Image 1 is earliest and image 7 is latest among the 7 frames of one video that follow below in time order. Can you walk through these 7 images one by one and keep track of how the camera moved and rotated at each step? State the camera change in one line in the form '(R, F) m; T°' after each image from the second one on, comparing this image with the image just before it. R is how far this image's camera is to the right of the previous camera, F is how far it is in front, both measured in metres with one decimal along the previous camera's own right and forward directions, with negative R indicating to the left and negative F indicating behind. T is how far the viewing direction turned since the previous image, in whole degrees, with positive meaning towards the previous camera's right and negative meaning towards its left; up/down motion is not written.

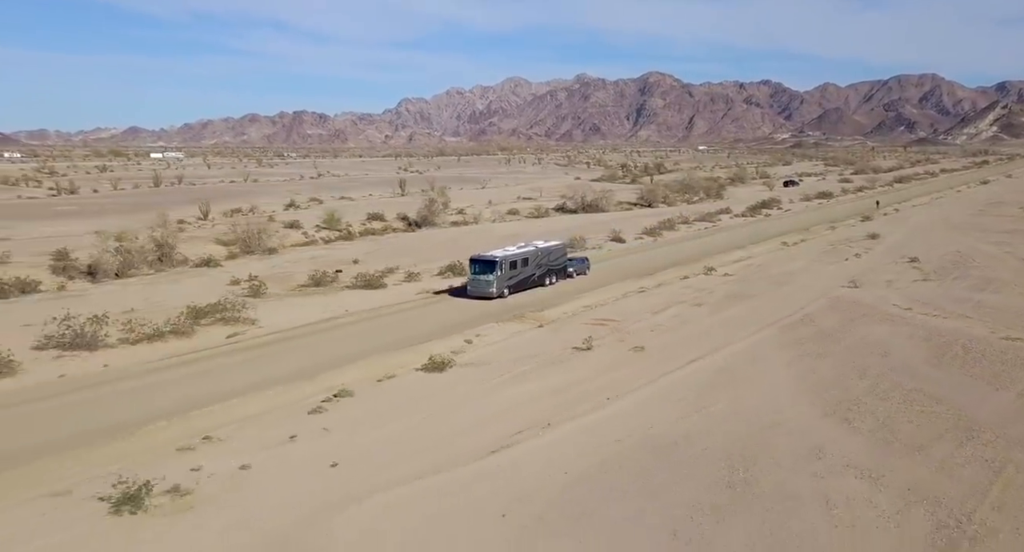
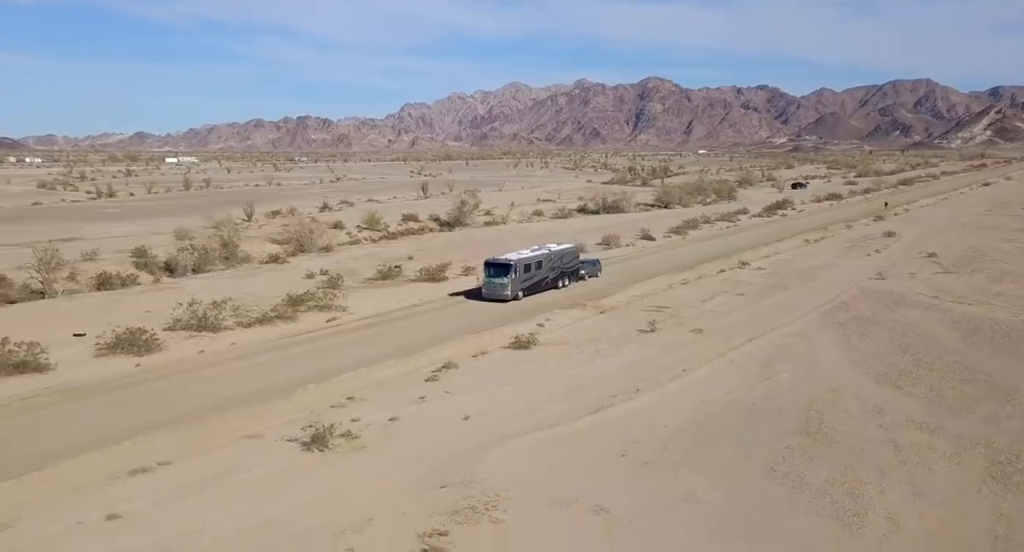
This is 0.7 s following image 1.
(-2.5, -2.2) m; 0°
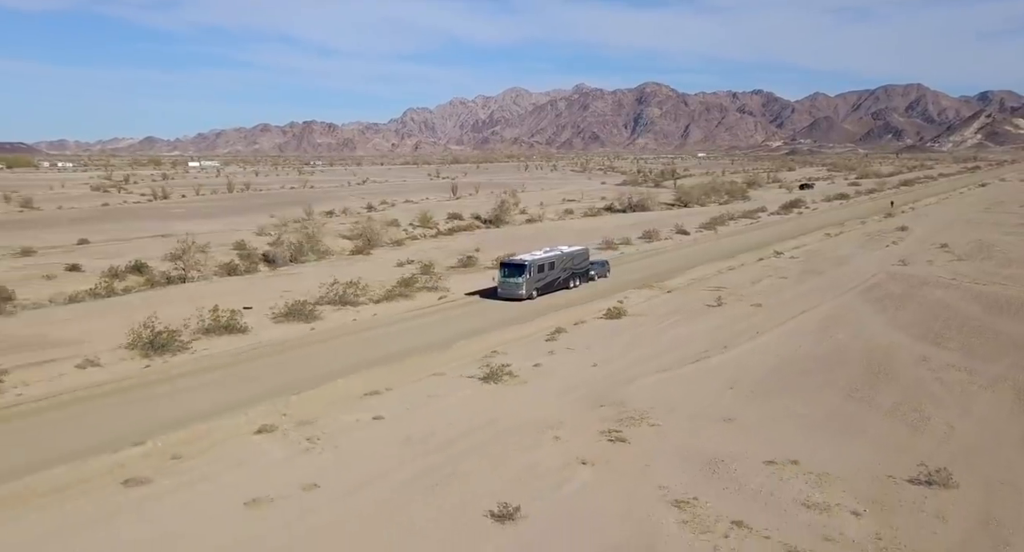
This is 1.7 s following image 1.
(-3.6, -3.8) m; +1°
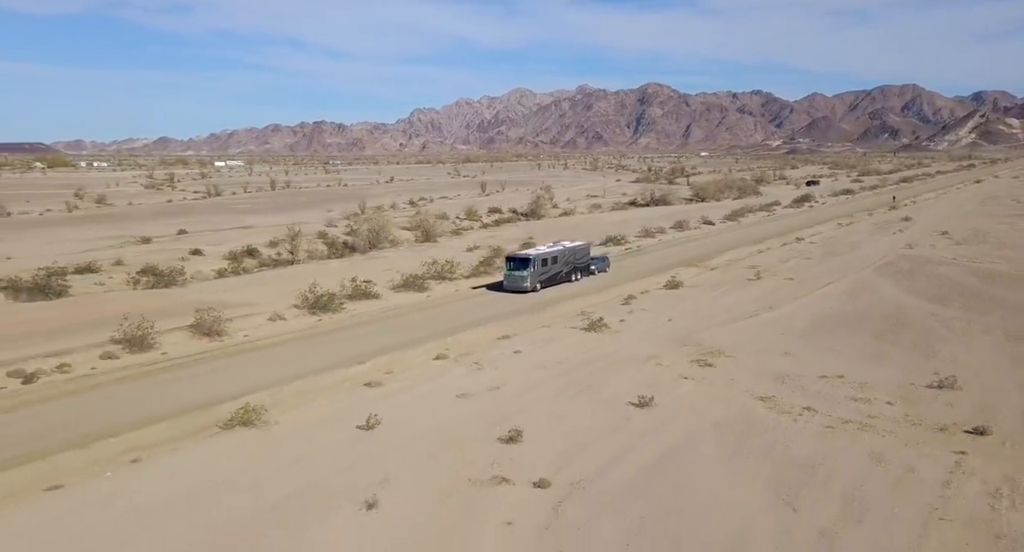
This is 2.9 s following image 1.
(-3.3, -4.7) m; 0°
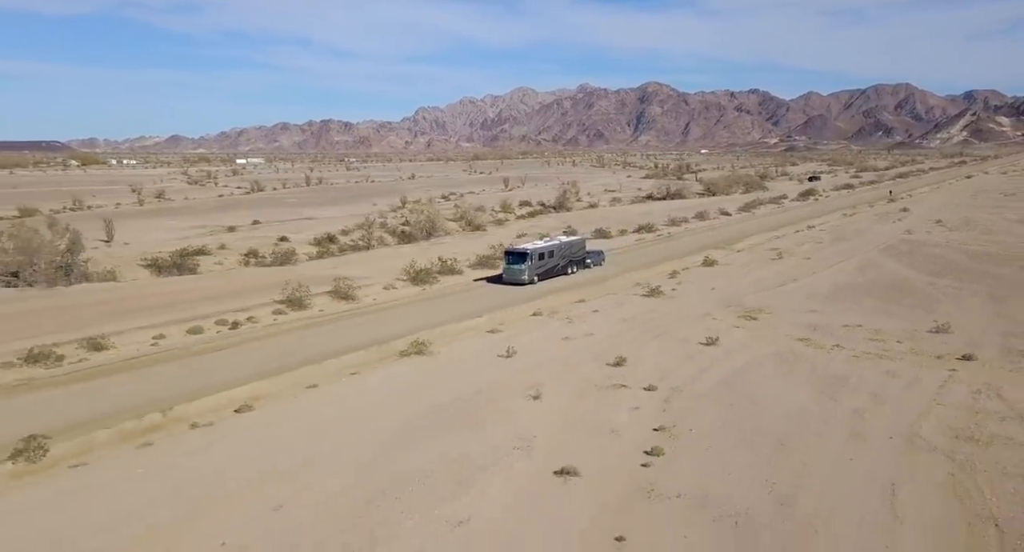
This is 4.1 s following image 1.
(-3.1, -4.7) m; 0°
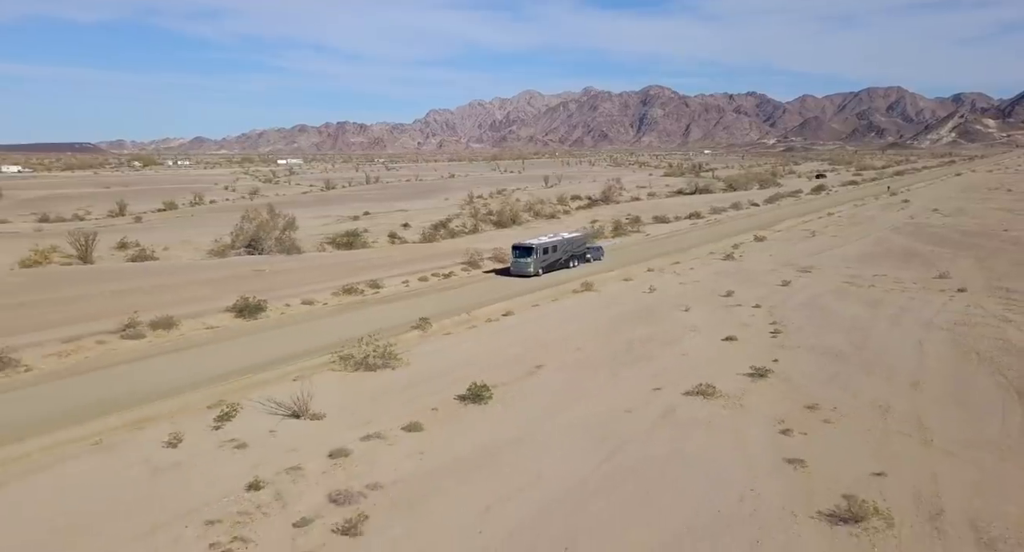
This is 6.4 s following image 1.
(-6.0, -8.7) m; +1°
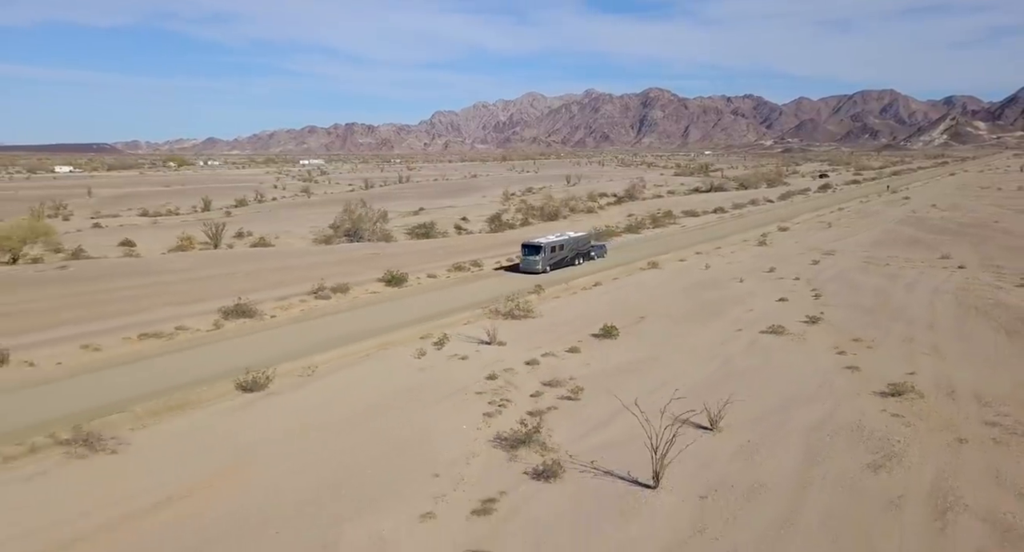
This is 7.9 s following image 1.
(-4.0, -5.5) m; 0°
